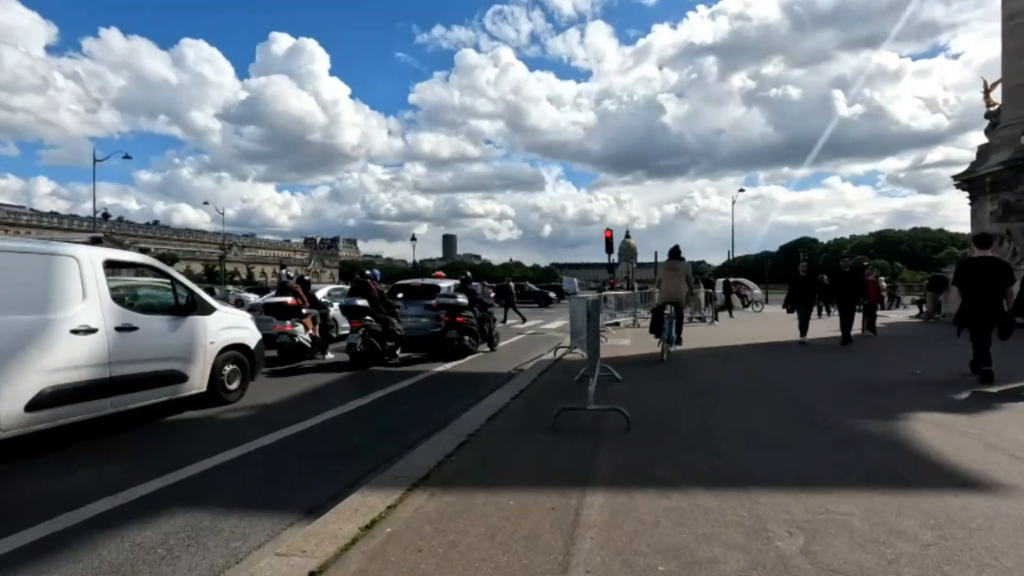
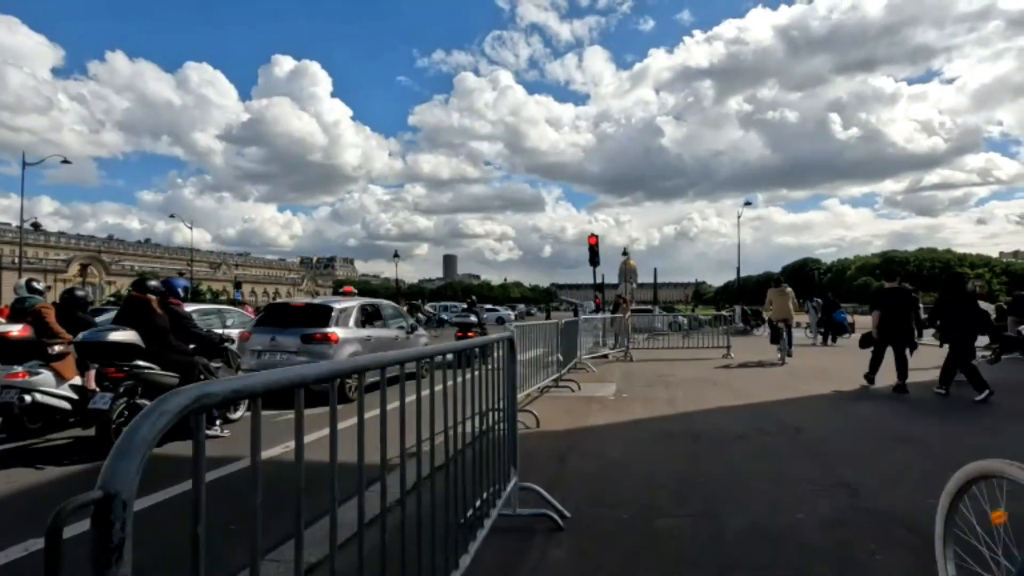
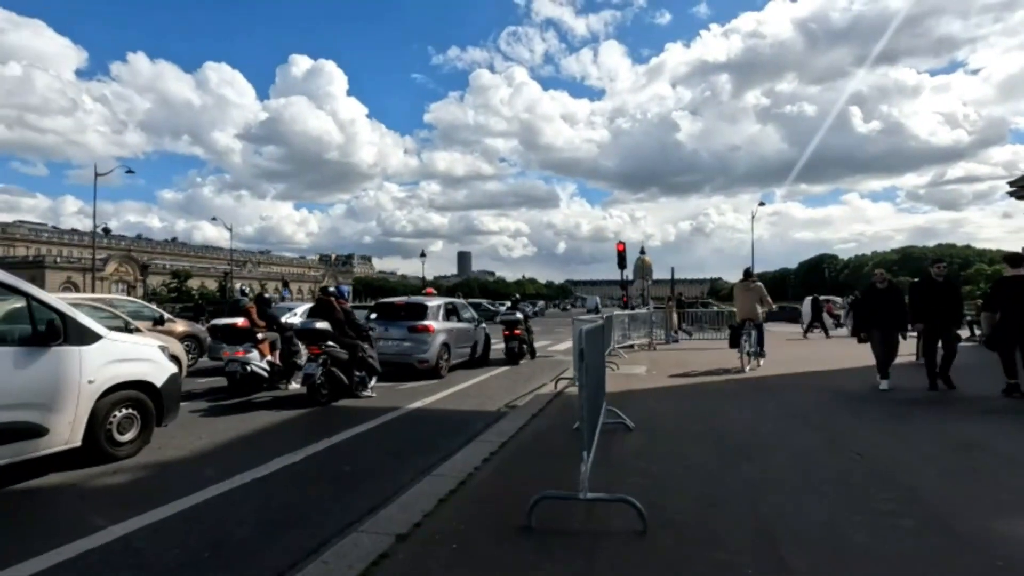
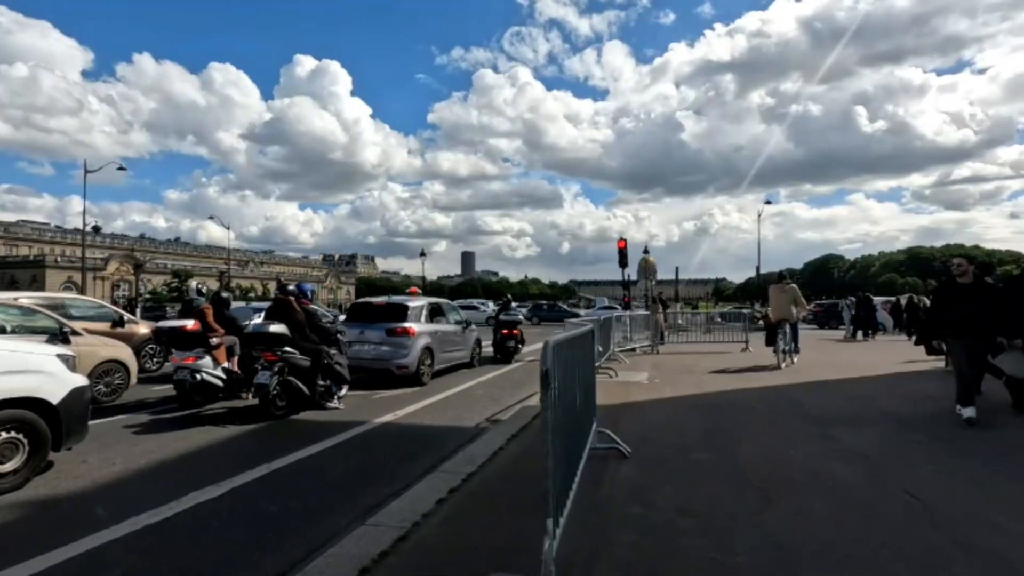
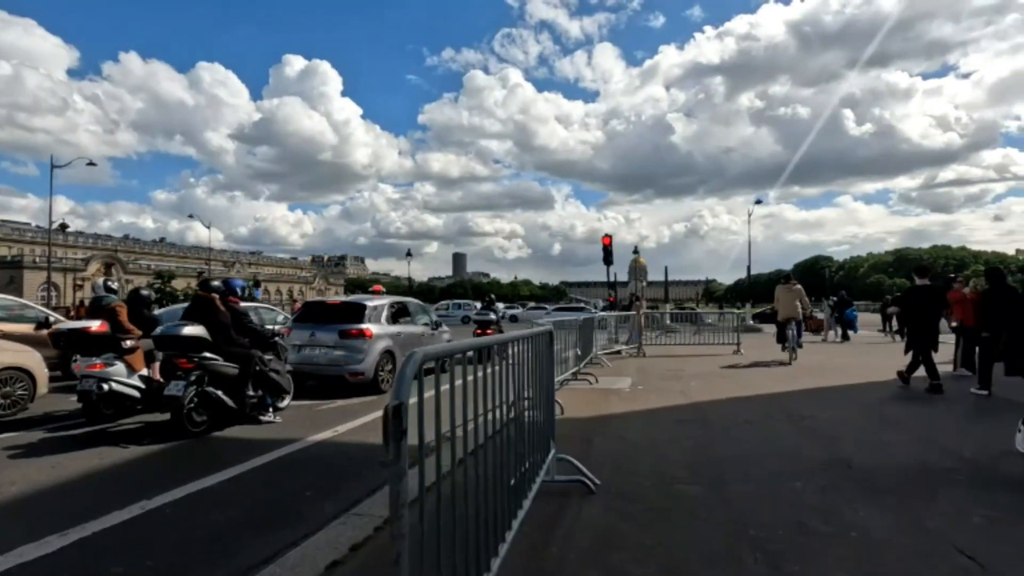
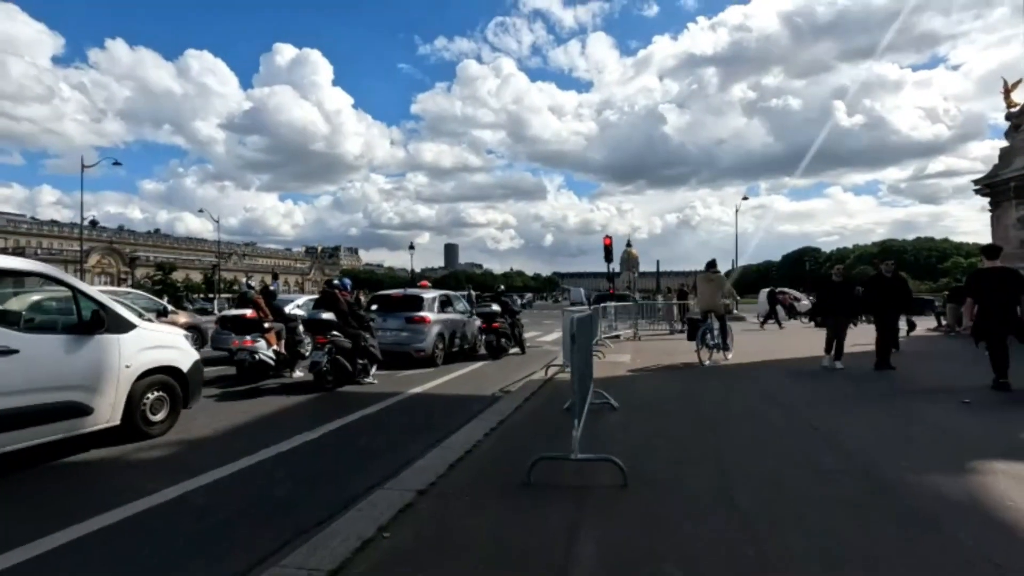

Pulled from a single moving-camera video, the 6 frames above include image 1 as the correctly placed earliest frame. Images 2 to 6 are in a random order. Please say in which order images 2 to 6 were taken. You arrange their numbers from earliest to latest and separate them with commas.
6, 3, 4, 5, 2
